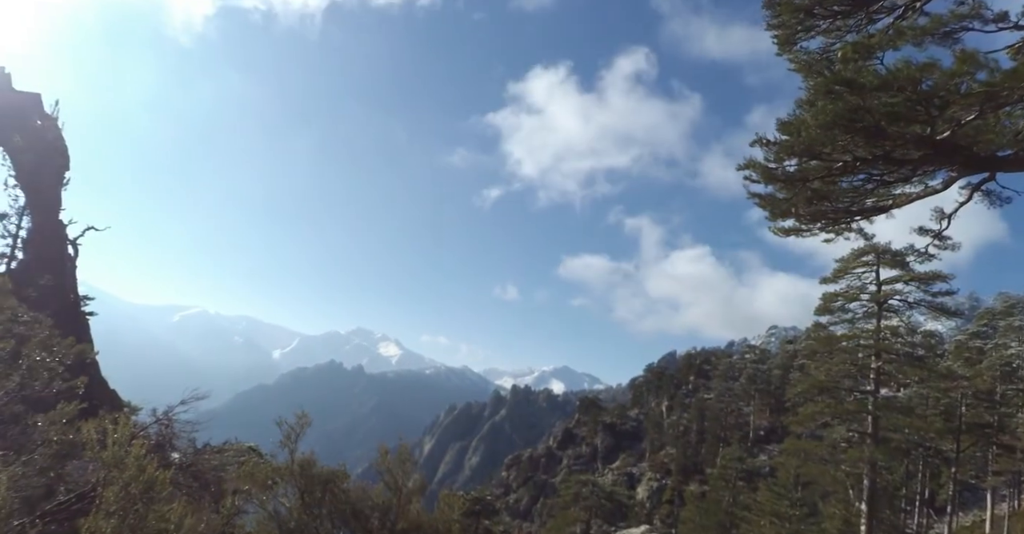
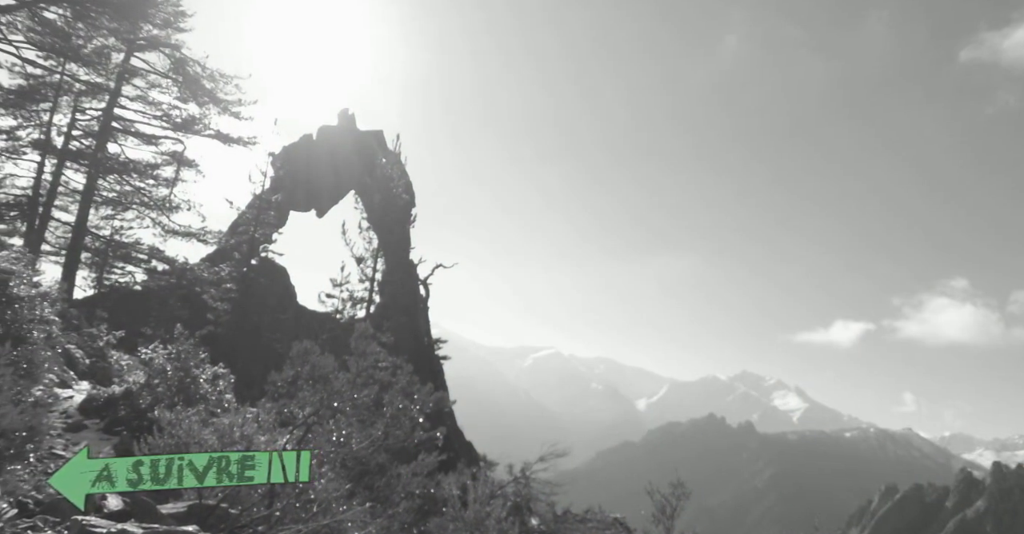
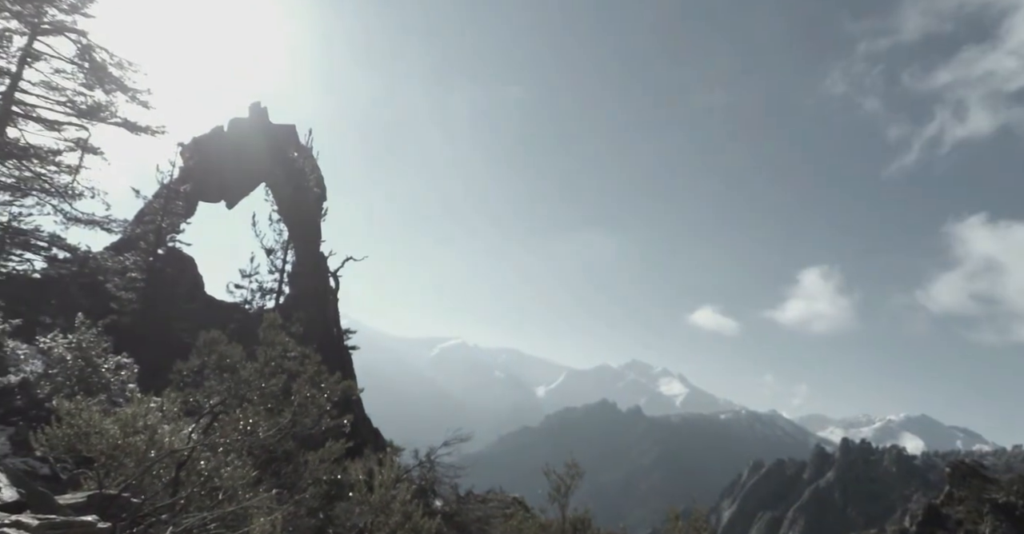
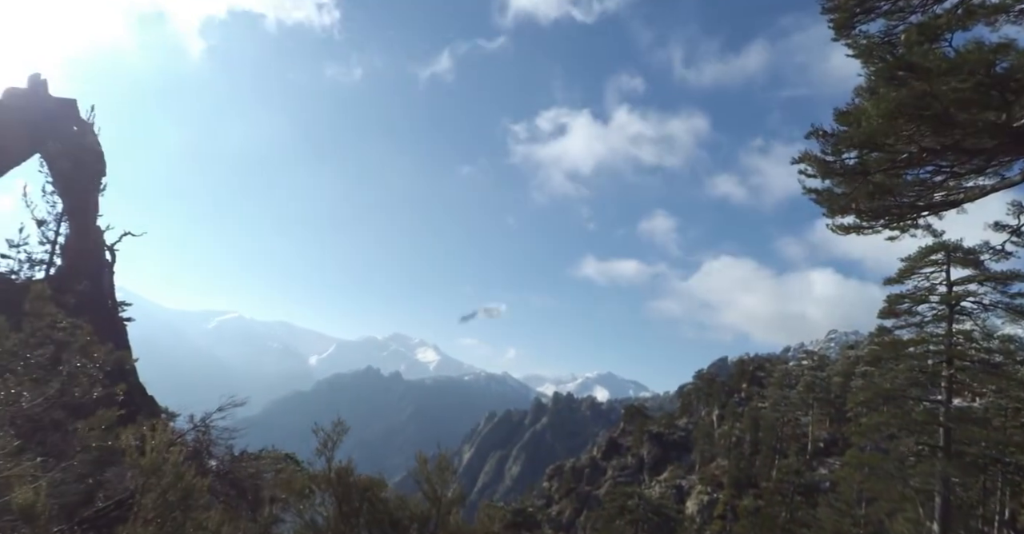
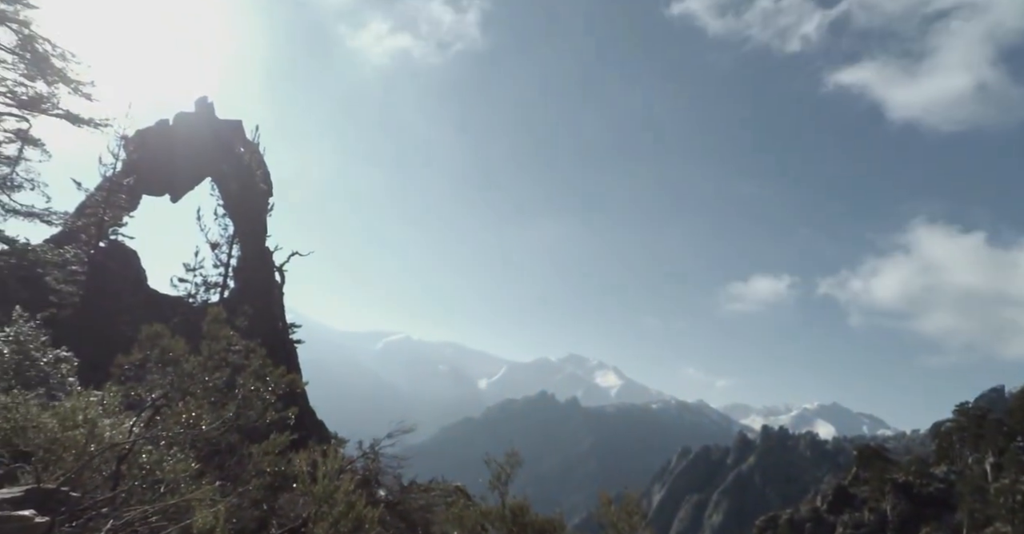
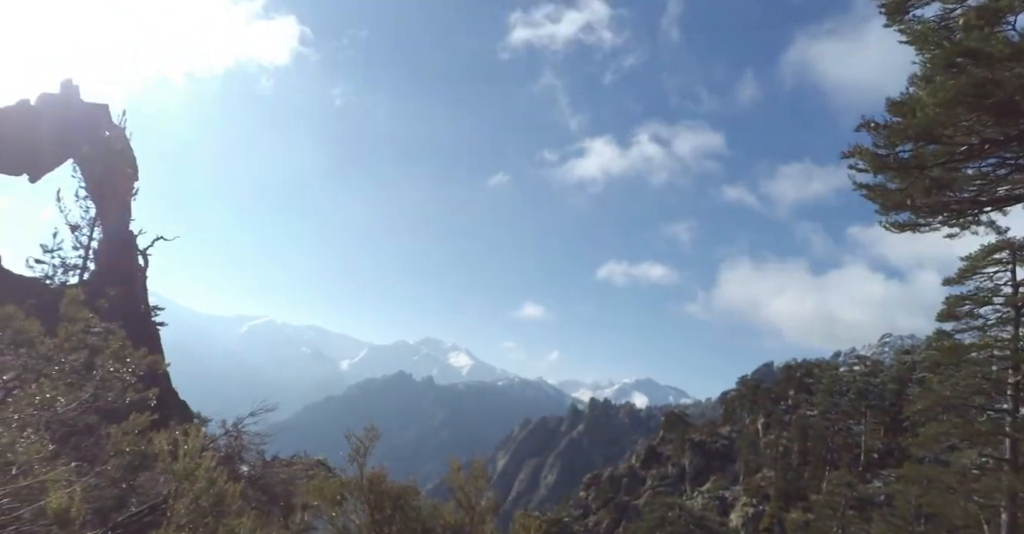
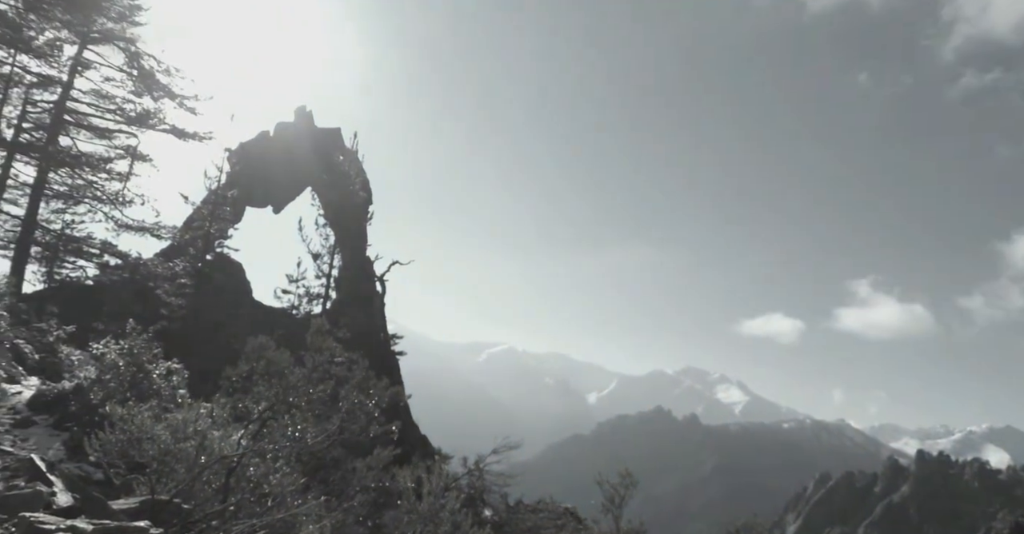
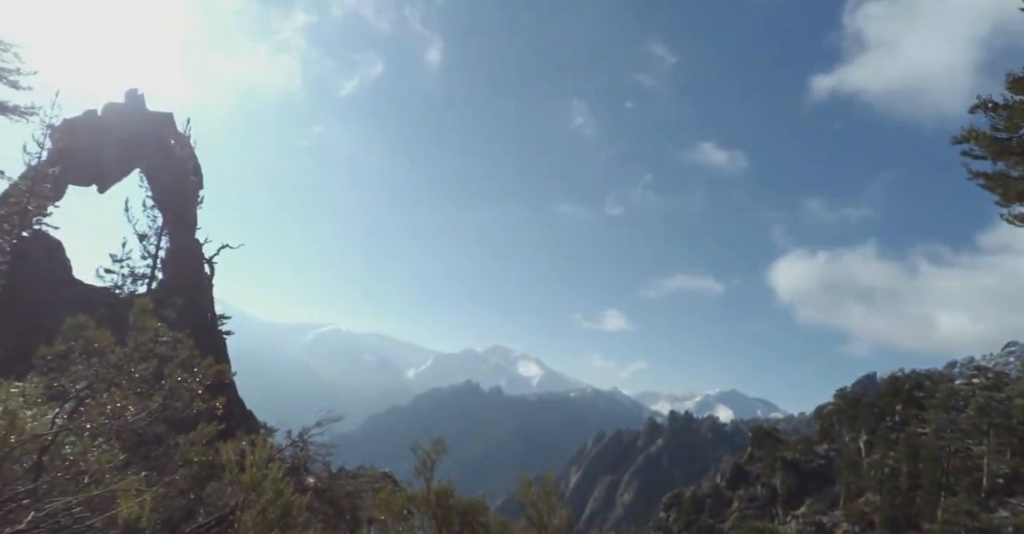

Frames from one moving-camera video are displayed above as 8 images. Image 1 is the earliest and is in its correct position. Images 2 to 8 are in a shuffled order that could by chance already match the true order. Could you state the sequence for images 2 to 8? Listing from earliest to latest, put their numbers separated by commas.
4, 6, 8, 5, 3, 7, 2
